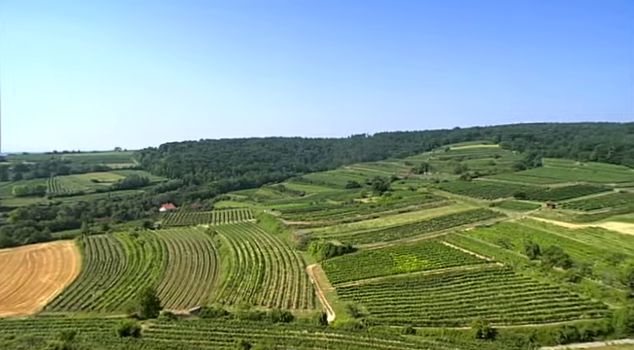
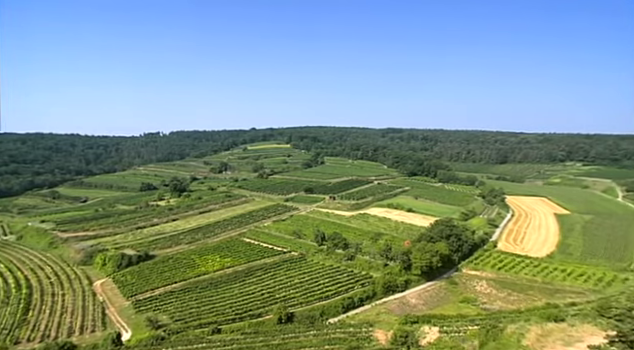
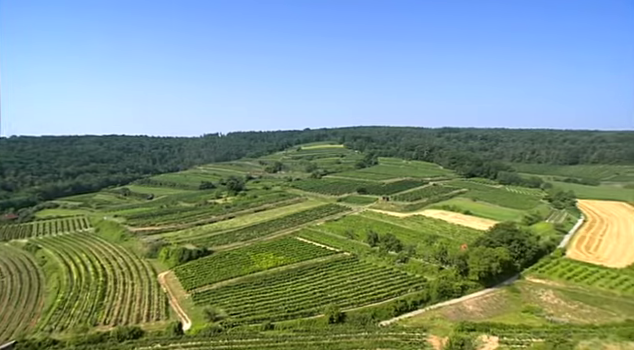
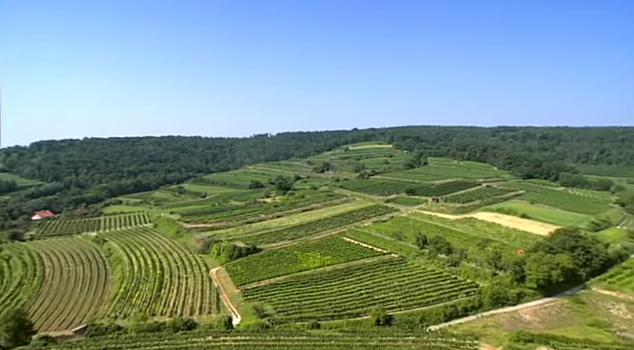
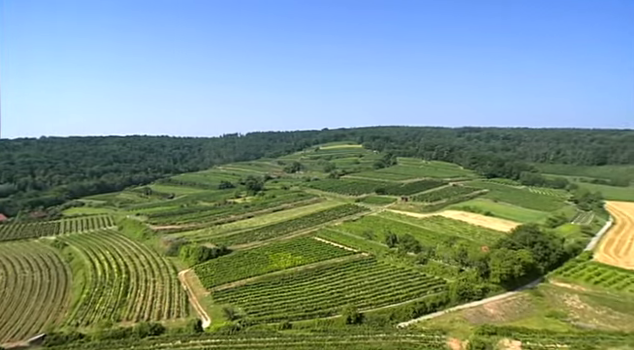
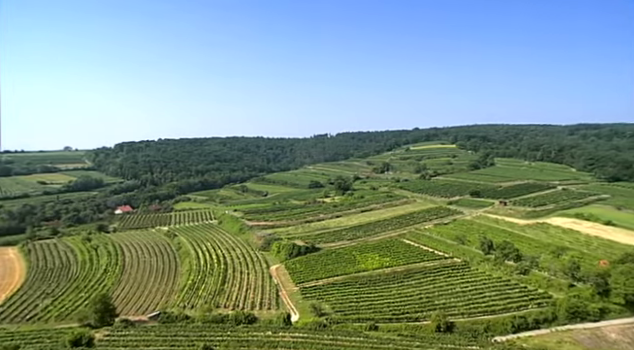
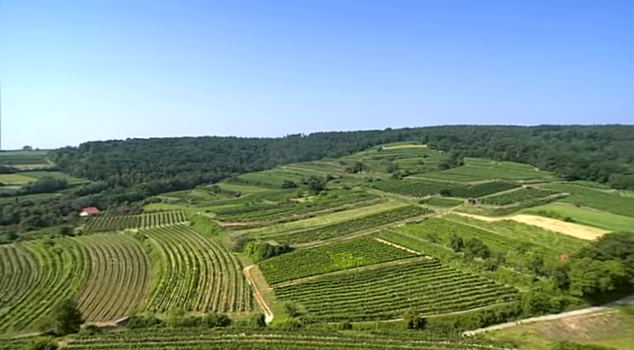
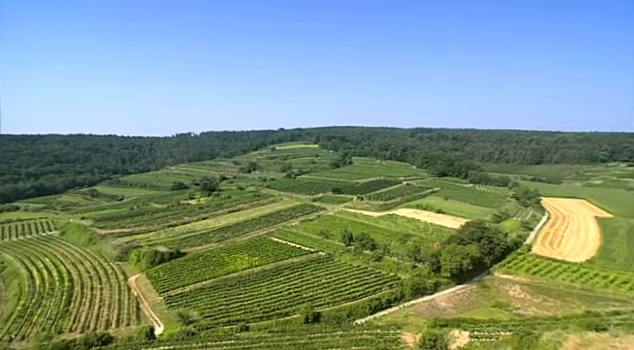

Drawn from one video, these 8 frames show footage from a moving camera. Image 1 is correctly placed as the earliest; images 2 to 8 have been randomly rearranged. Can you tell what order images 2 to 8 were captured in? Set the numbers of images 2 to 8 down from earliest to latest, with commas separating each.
6, 7, 4, 5, 3, 8, 2
